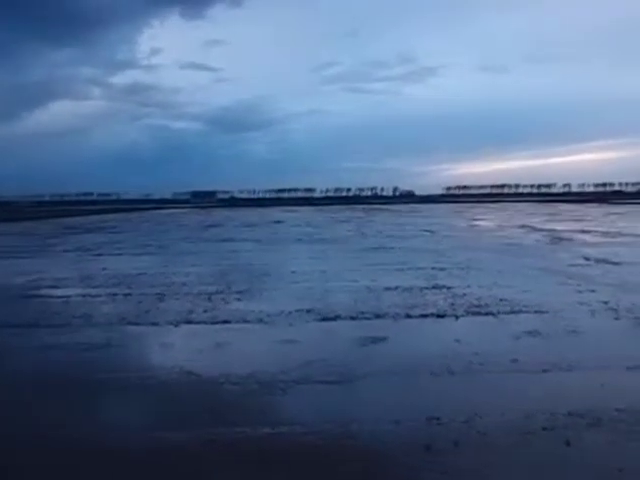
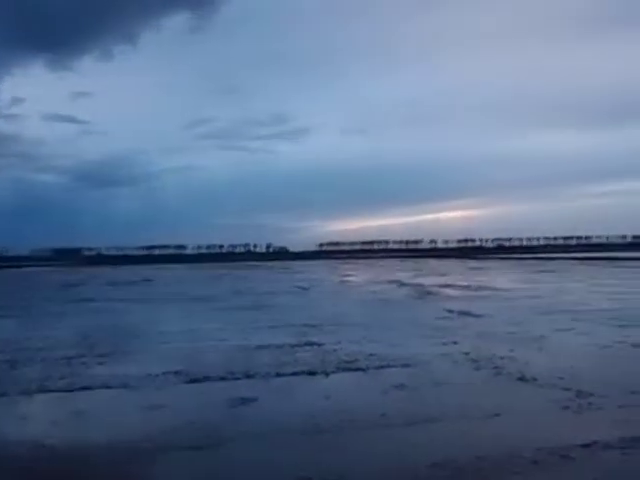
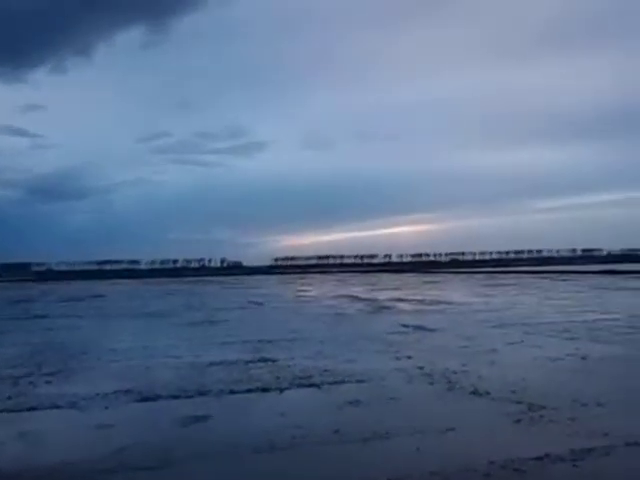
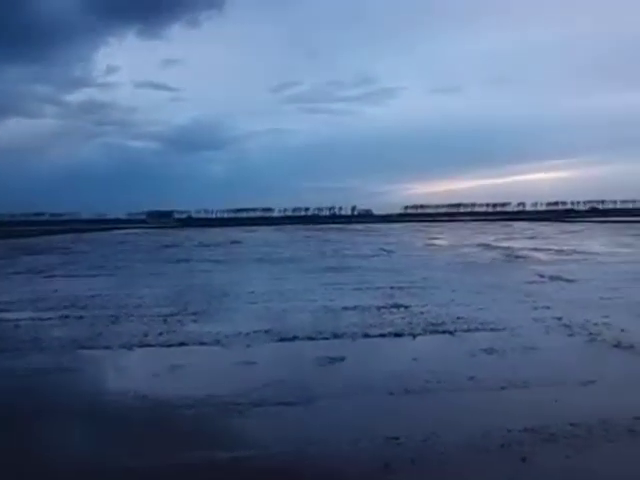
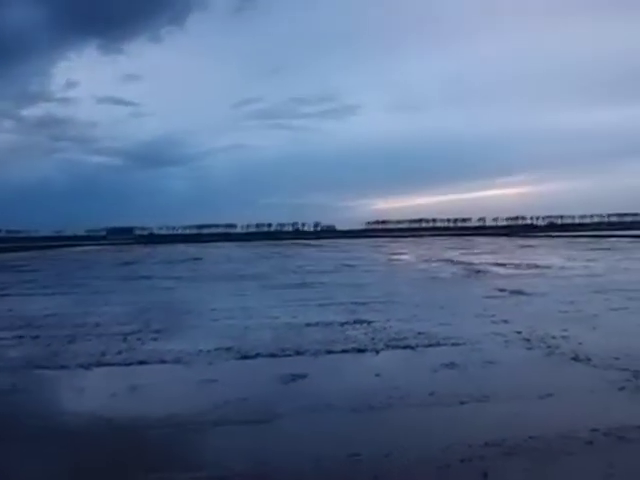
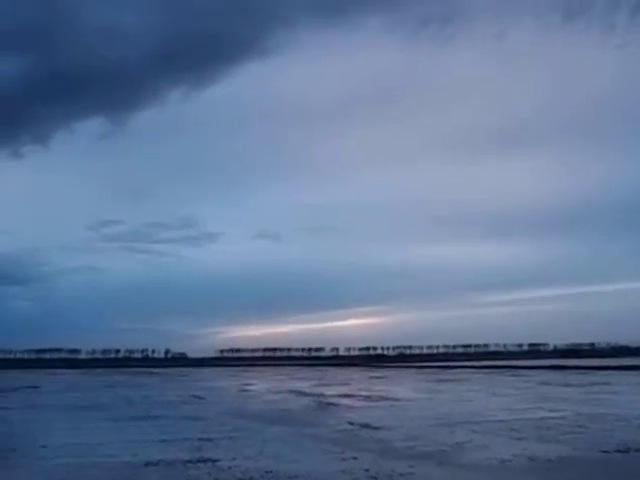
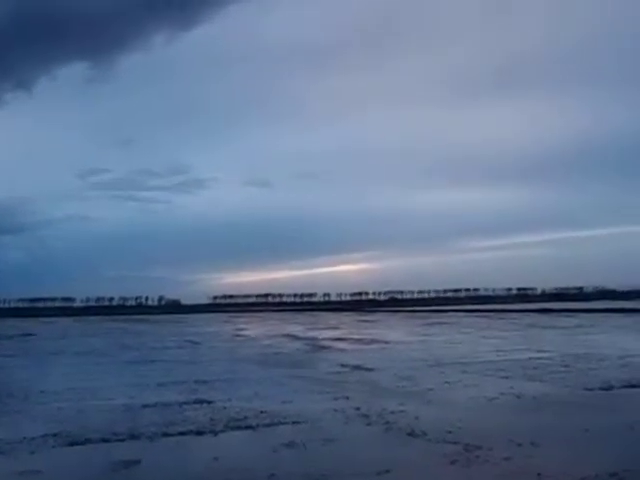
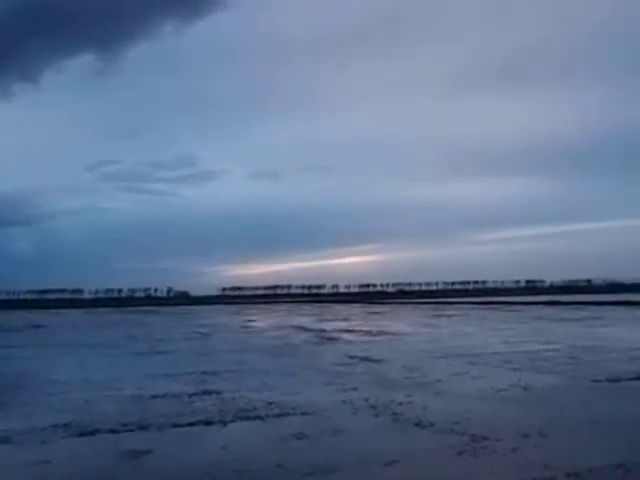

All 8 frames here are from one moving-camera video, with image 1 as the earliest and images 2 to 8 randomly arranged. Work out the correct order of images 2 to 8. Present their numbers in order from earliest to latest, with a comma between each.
4, 5, 2, 3, 8, 7, 6
